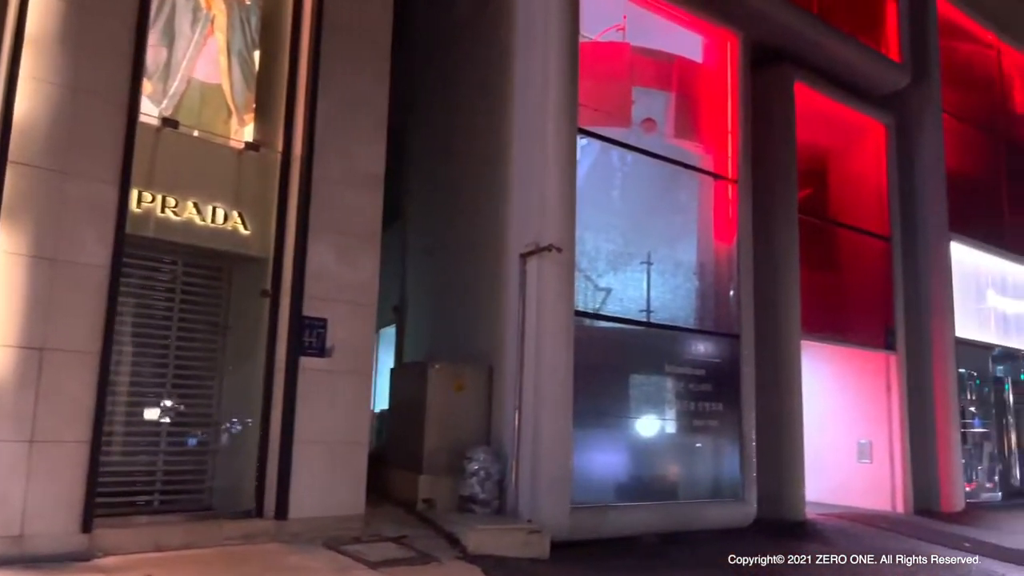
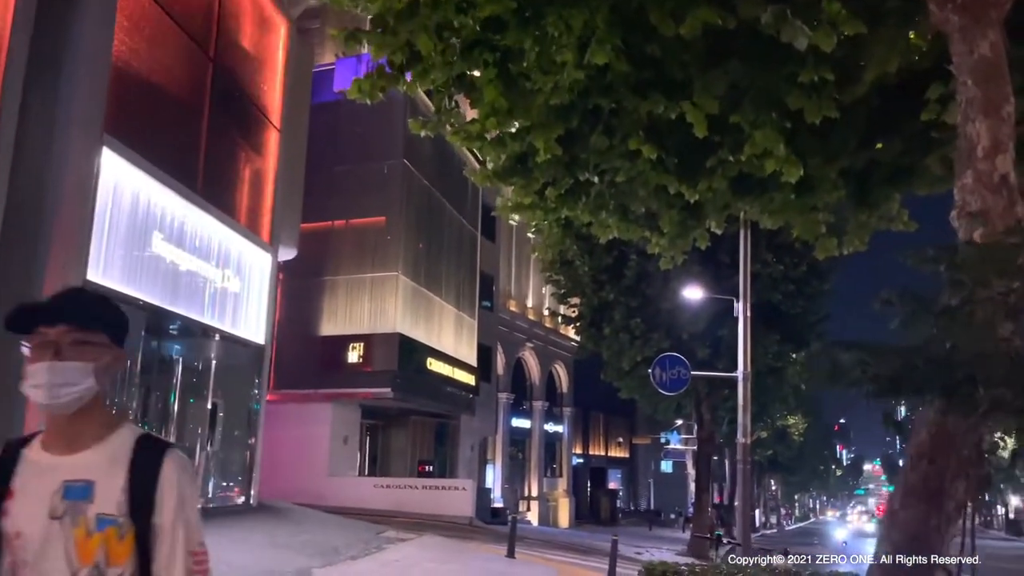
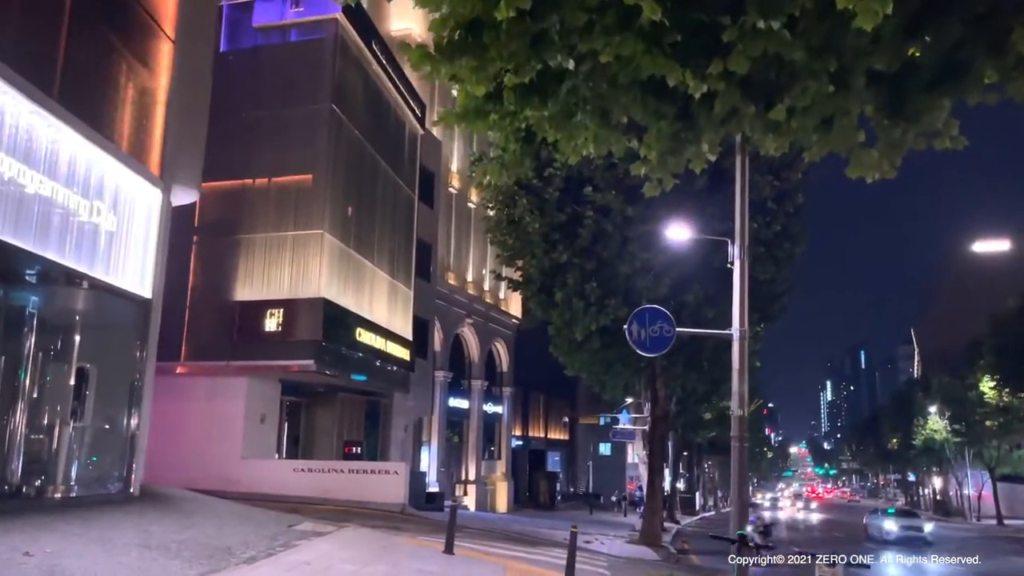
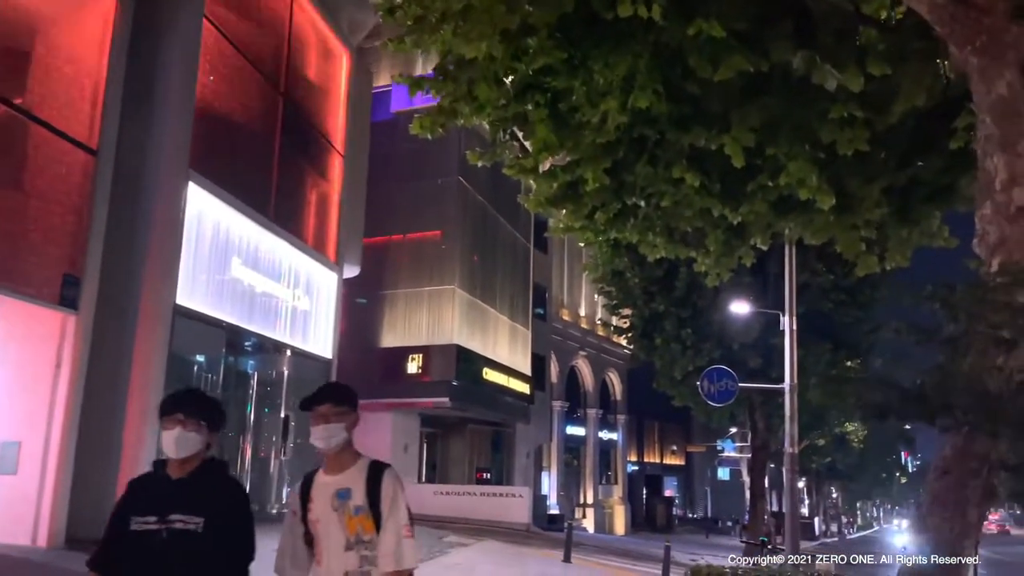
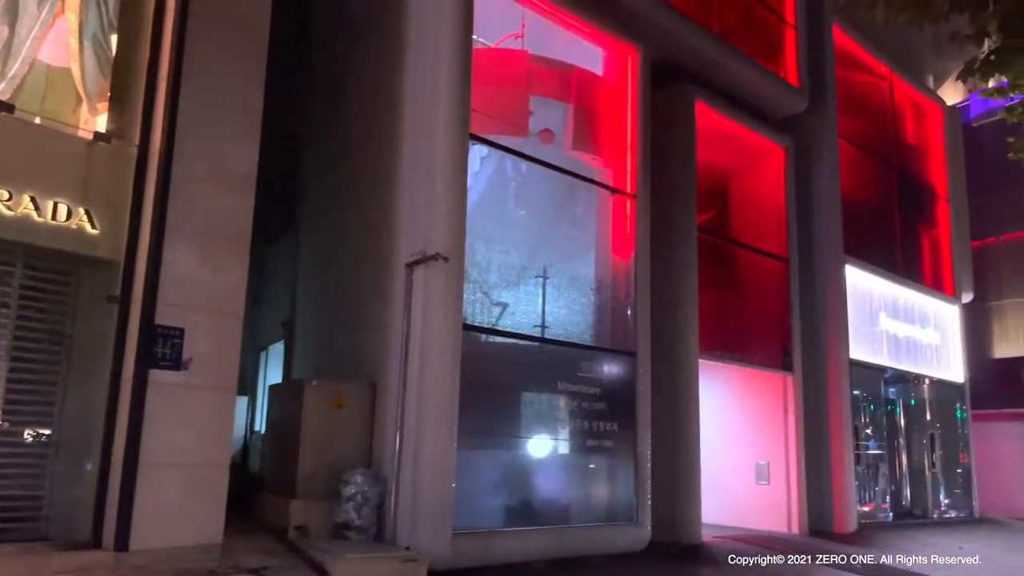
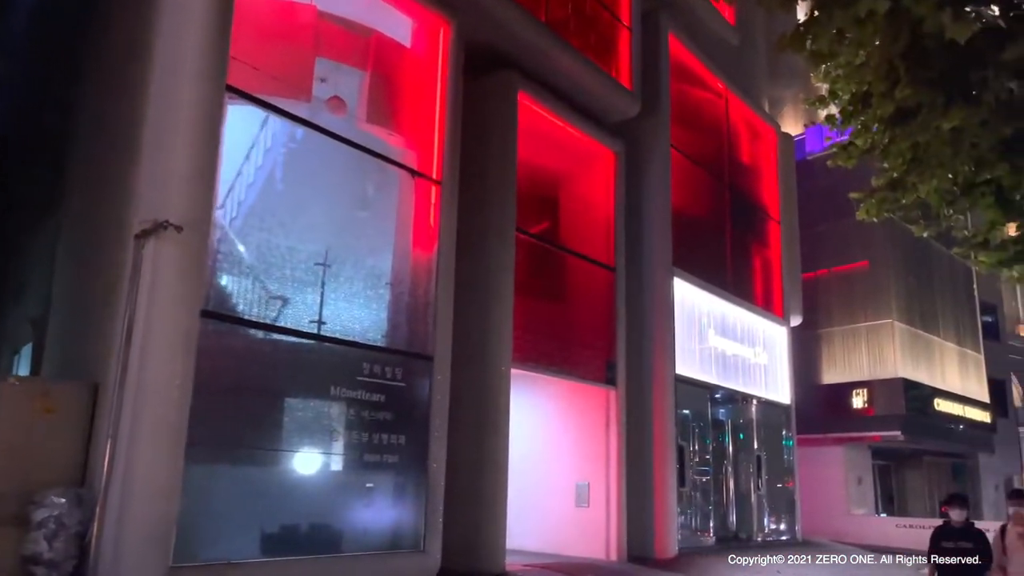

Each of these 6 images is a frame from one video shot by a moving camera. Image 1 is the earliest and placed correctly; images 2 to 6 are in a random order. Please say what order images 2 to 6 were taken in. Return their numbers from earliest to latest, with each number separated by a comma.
5, 6, 4, 2, 3
